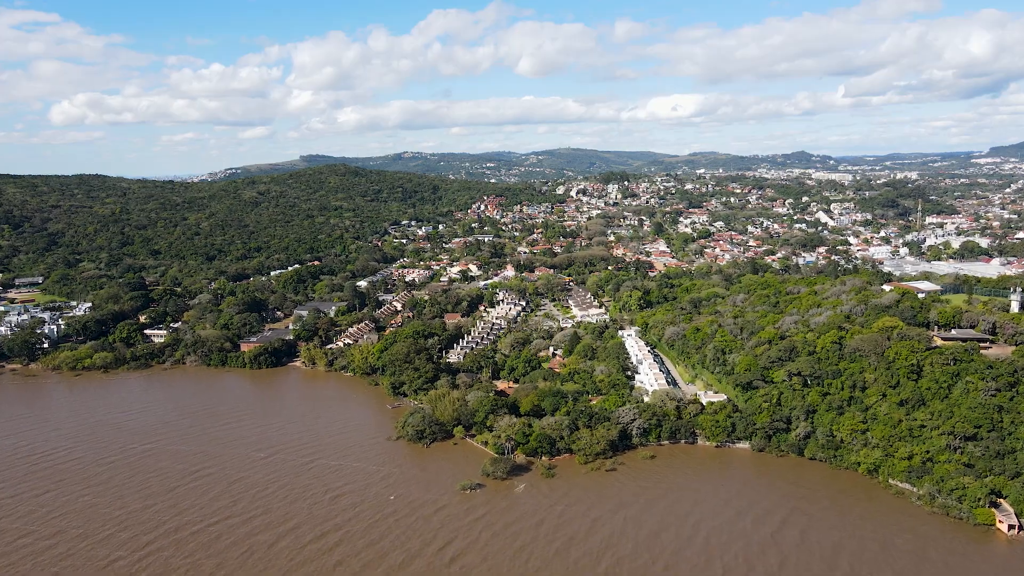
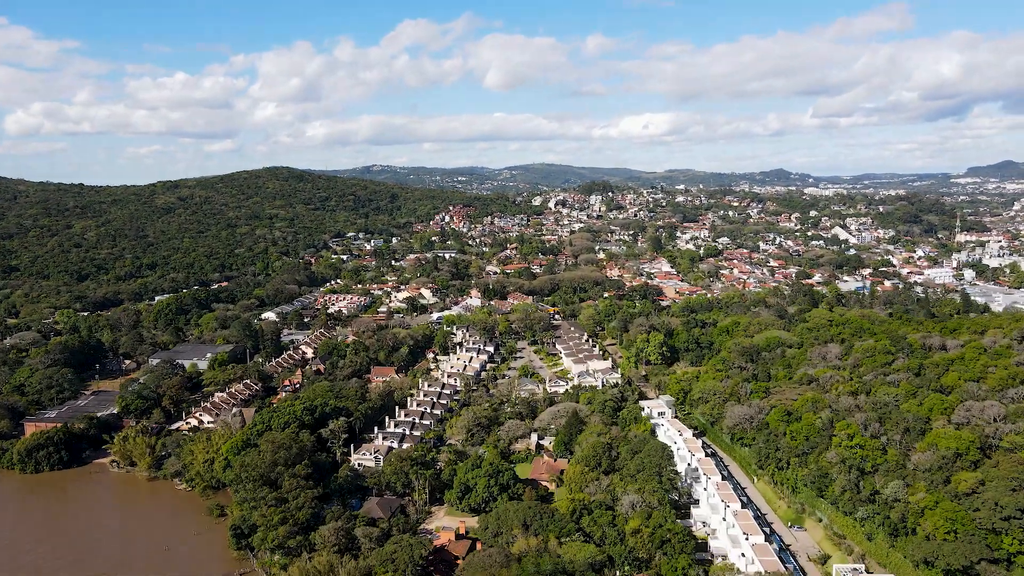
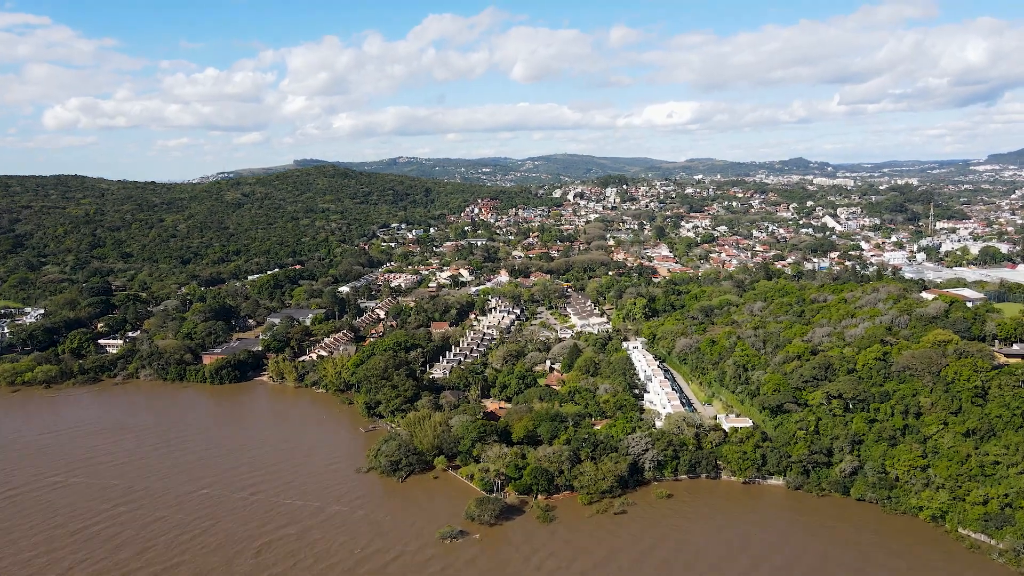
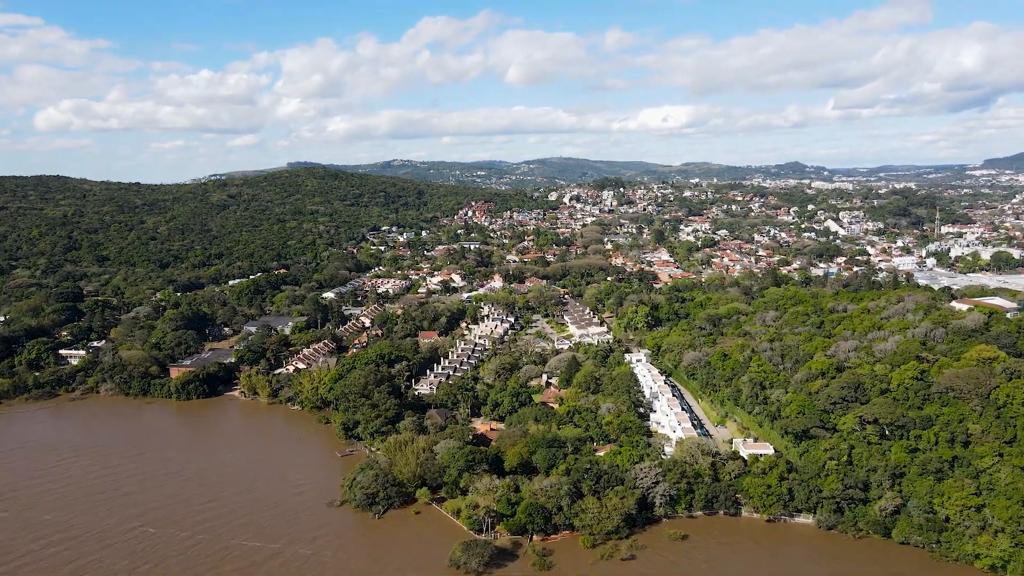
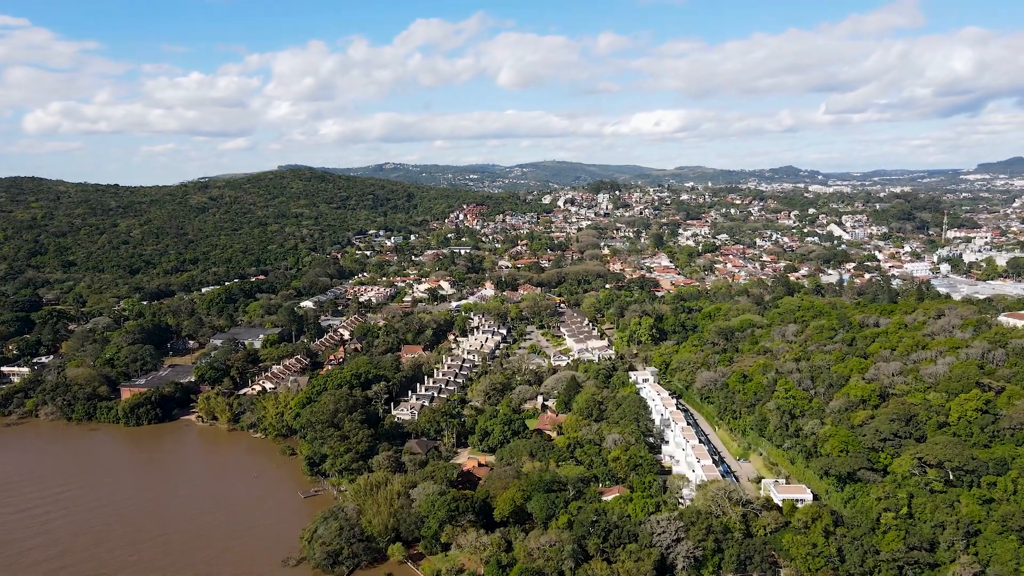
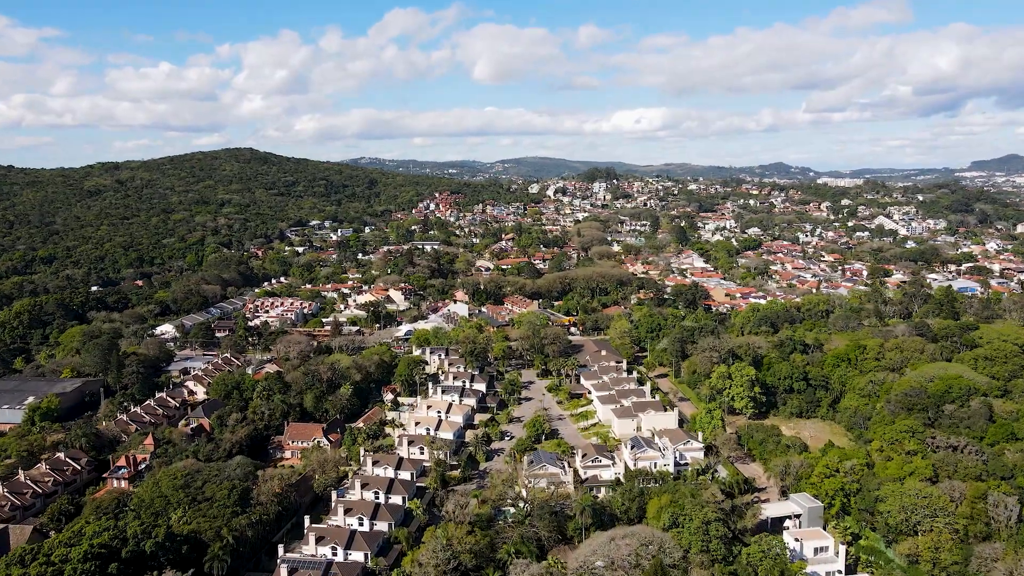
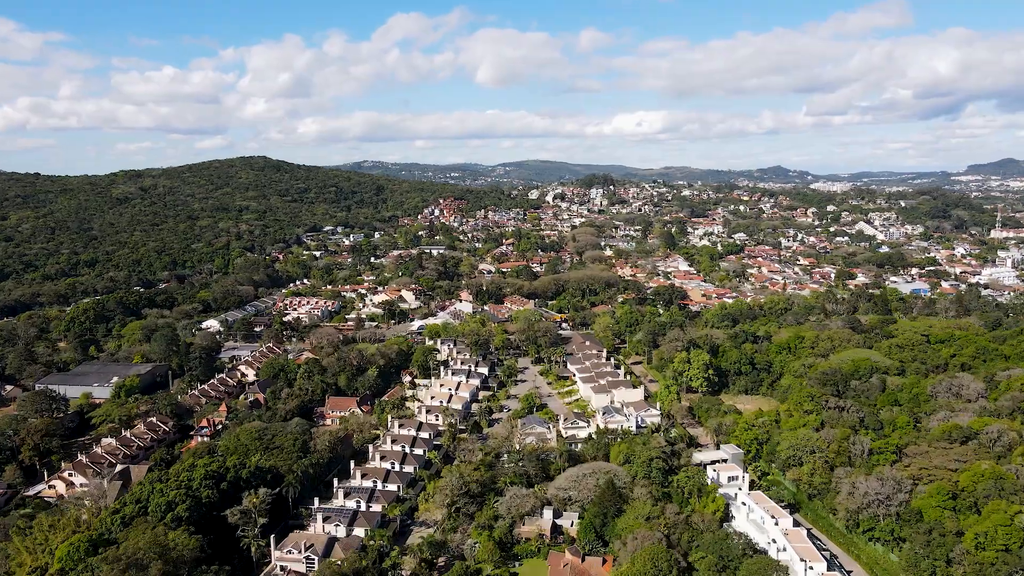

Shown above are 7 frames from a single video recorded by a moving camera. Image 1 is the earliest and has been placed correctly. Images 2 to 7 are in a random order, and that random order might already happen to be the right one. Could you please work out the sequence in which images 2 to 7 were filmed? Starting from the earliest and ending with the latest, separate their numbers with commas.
3, 4, 5, 2, 7, 6
